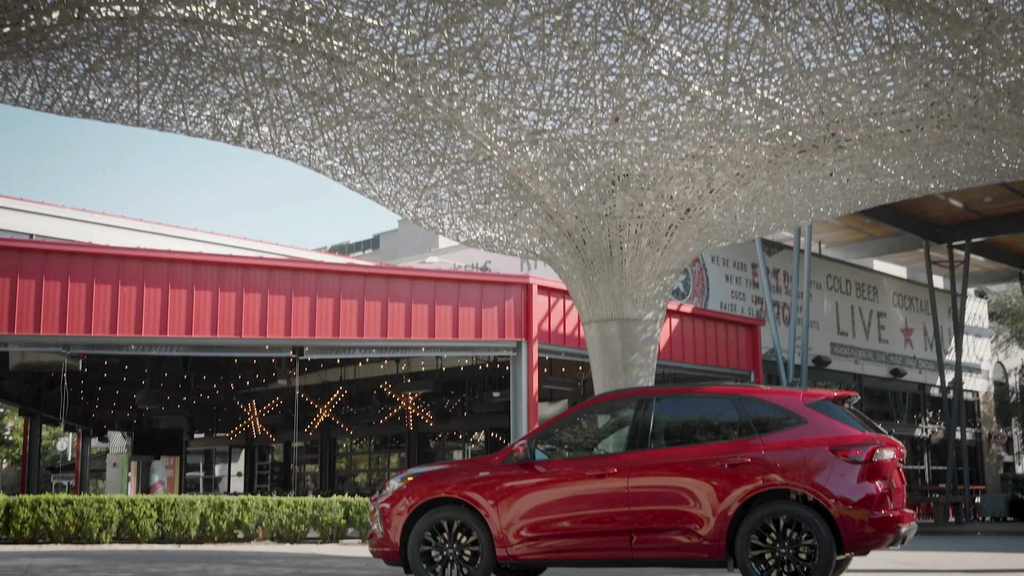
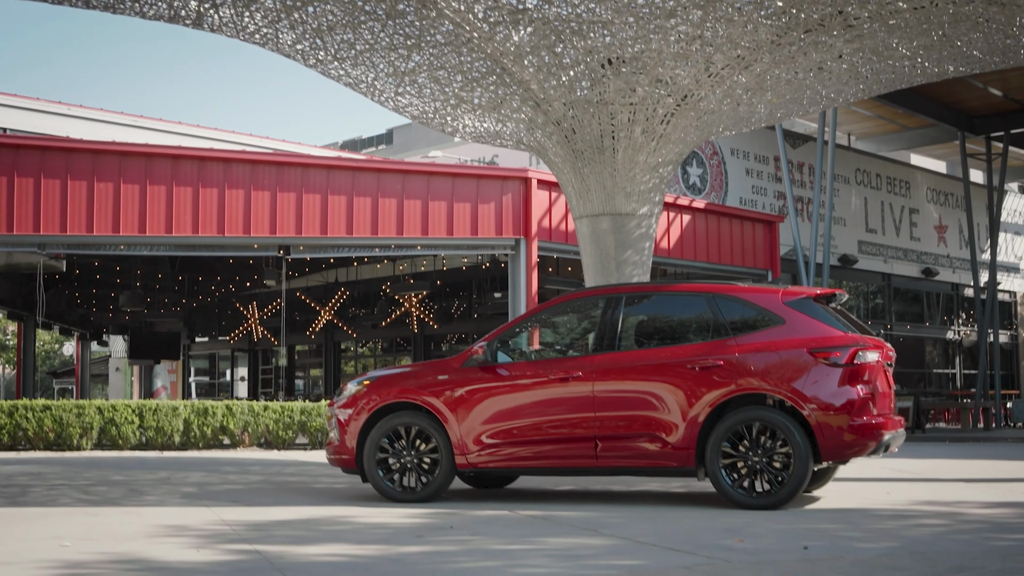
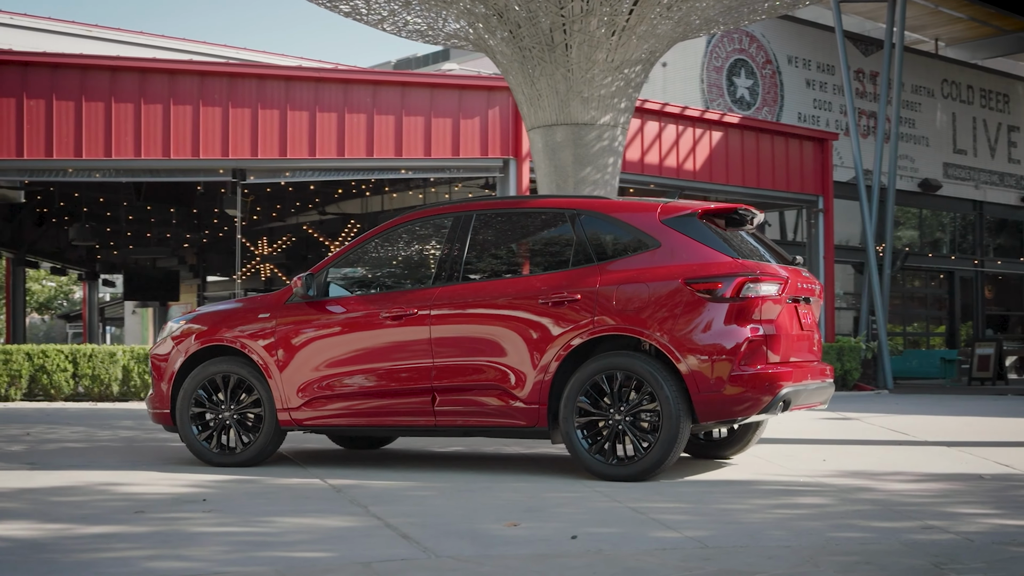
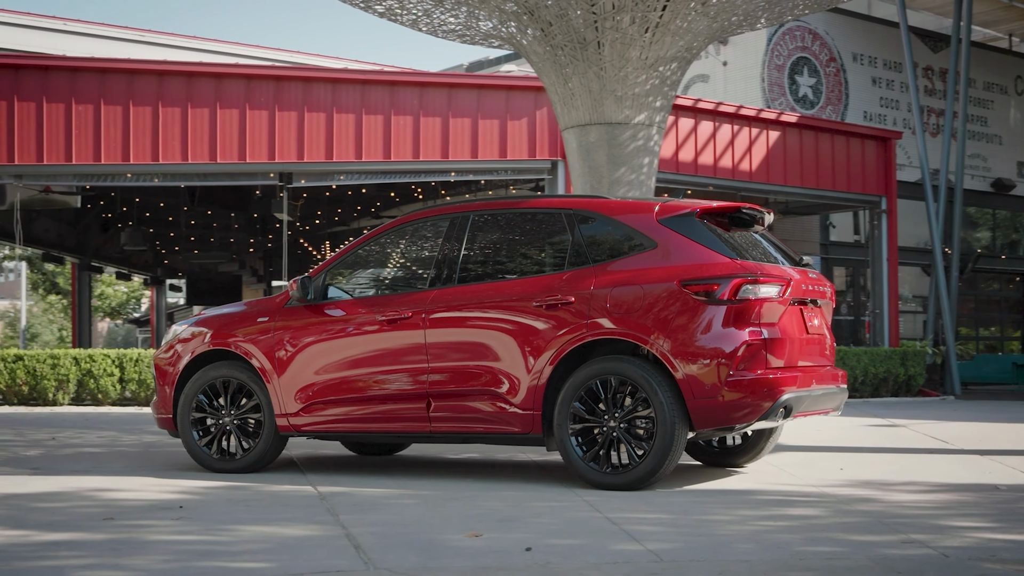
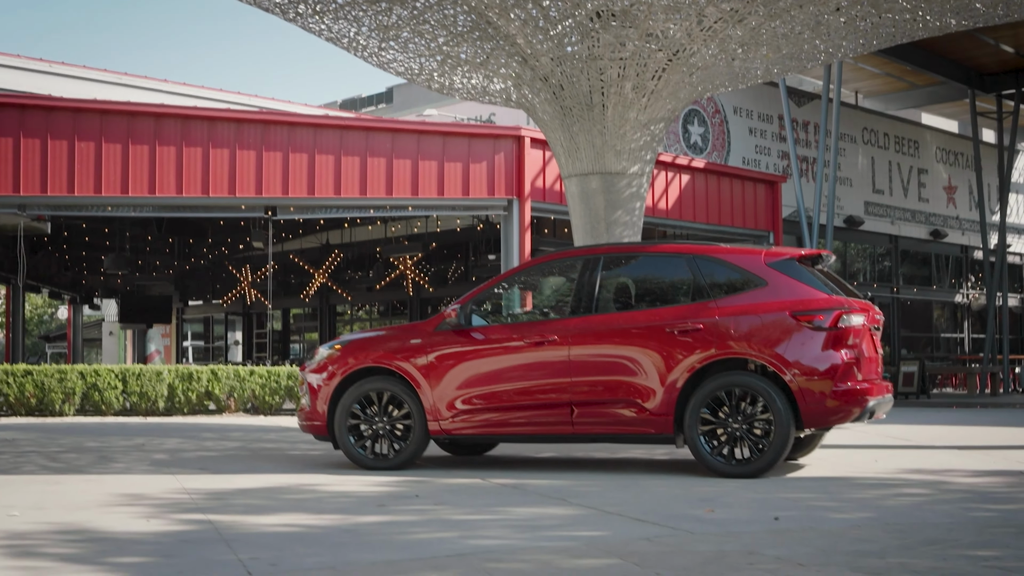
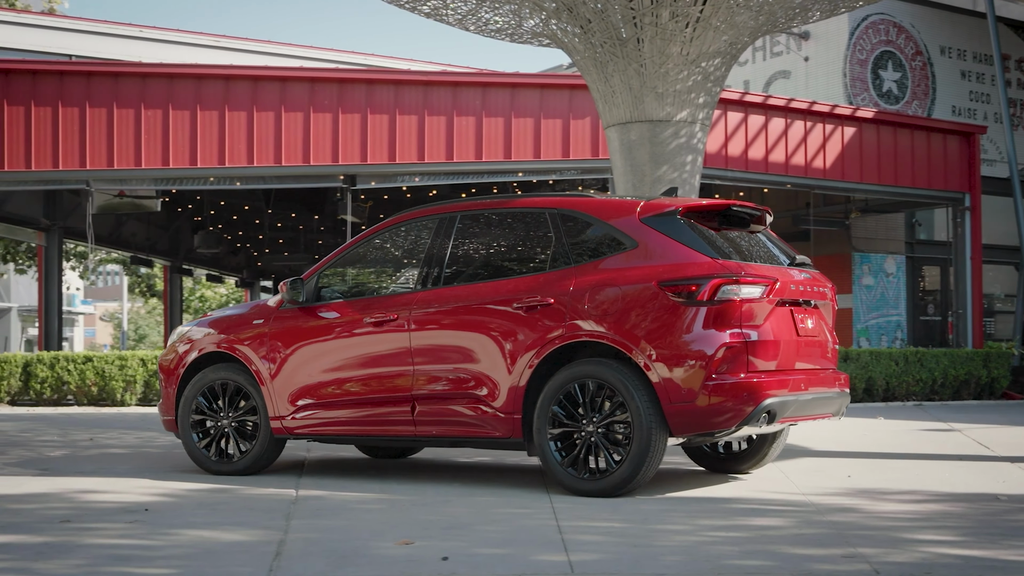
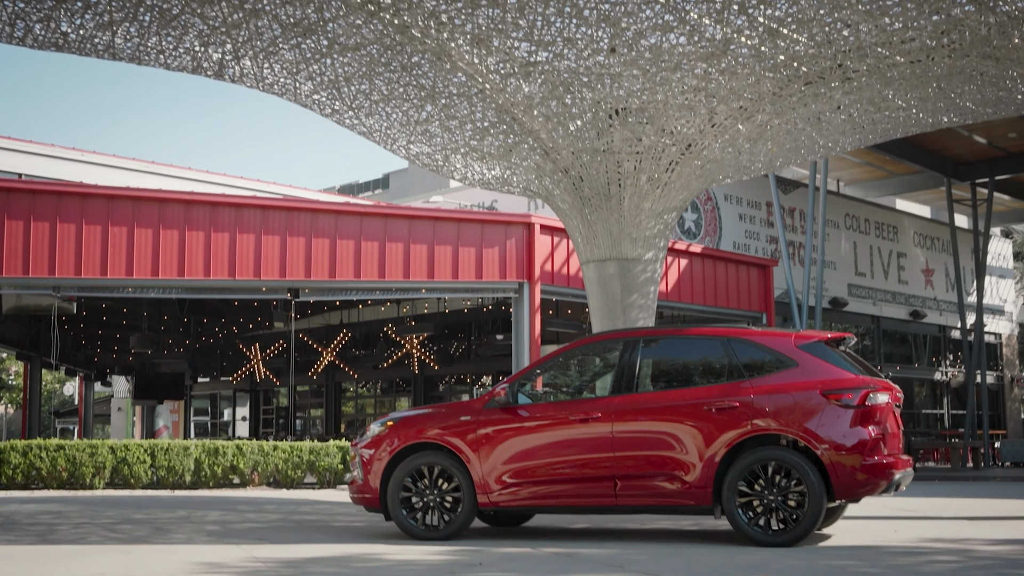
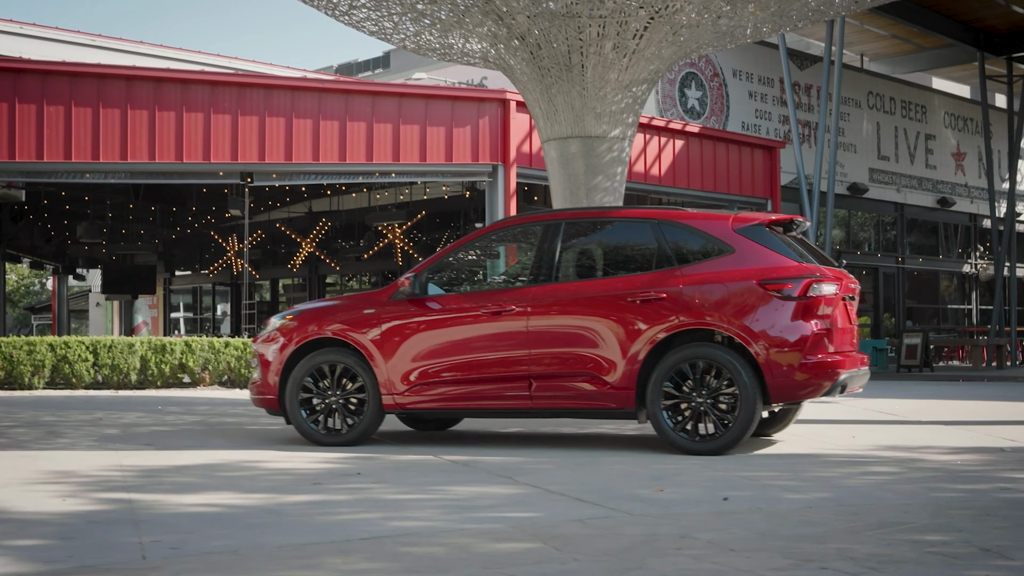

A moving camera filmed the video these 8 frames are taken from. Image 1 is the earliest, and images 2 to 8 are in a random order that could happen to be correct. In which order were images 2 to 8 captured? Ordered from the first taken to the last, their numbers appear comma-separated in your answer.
7, 2, 5, 8, 3, 4, 6
